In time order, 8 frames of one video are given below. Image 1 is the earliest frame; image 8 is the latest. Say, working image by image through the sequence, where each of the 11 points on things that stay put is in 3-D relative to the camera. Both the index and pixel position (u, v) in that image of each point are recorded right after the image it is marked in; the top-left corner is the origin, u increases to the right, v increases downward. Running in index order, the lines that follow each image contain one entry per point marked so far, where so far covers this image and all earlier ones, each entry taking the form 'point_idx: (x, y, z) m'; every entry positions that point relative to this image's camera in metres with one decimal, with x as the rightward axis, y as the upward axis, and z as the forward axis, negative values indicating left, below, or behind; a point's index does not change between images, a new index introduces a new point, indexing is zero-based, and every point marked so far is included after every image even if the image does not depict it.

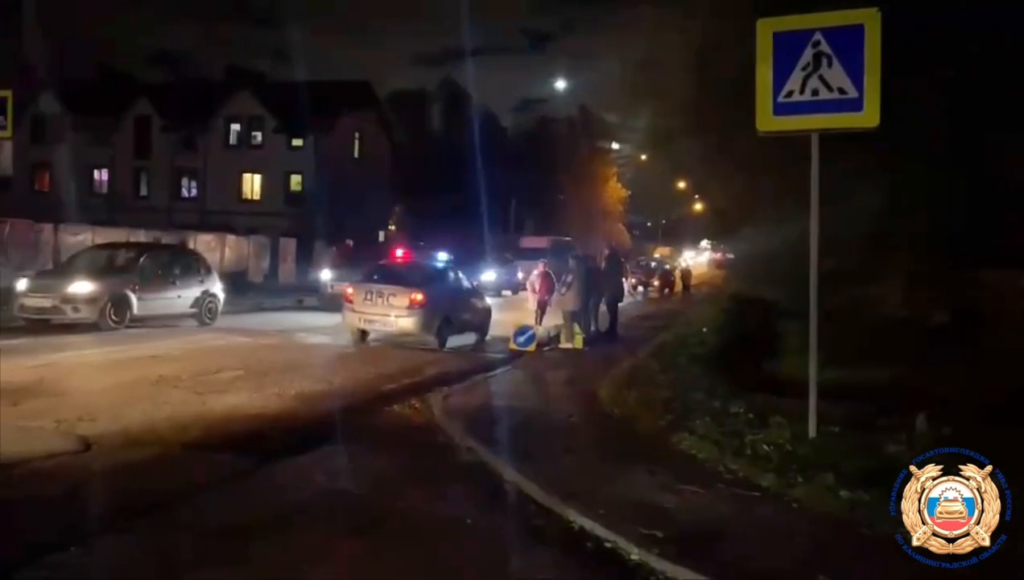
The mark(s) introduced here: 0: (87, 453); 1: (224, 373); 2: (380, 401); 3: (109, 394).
0: (-5.1, -2.0, +9.8) m
1: (-5.4, -1.6, +15.1) m
2: (-2.3, -1.9, +13.8) m
3: (-6.3, -1.6, +12.7) m
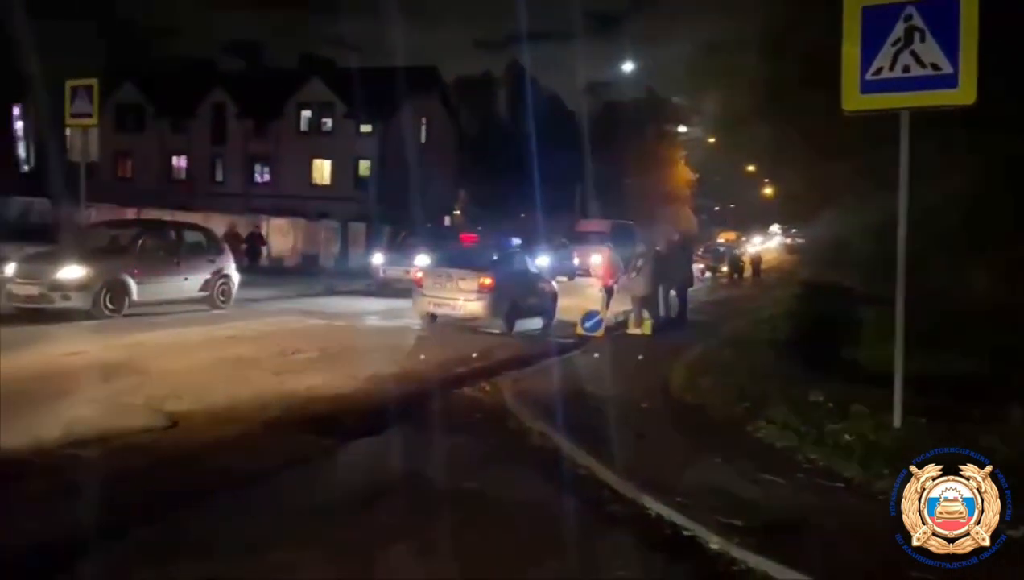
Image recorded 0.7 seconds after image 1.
0: (-4.3, -1.7, +10.1) m
1: (-4.0, -1.2, +15.4) m
2: (-1.1, -1.6, +13.9) m
3: (-5.2, -1.3, +13.1) m
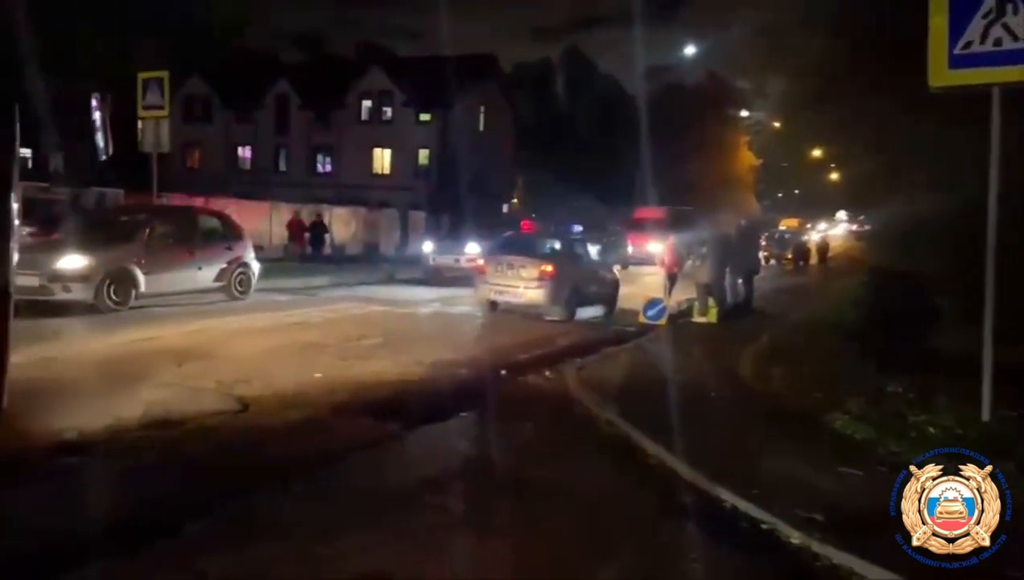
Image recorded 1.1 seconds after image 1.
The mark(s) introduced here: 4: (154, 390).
0: (-3.4, -1.6, +10.3) m
1: (-2.8, -1.0, +15.6) m
2: (0.0, -1.4, +13.9) m
3: (-4.1, -1.1, +13.3) m
4: (-4.9, -1.4, +11.0) m
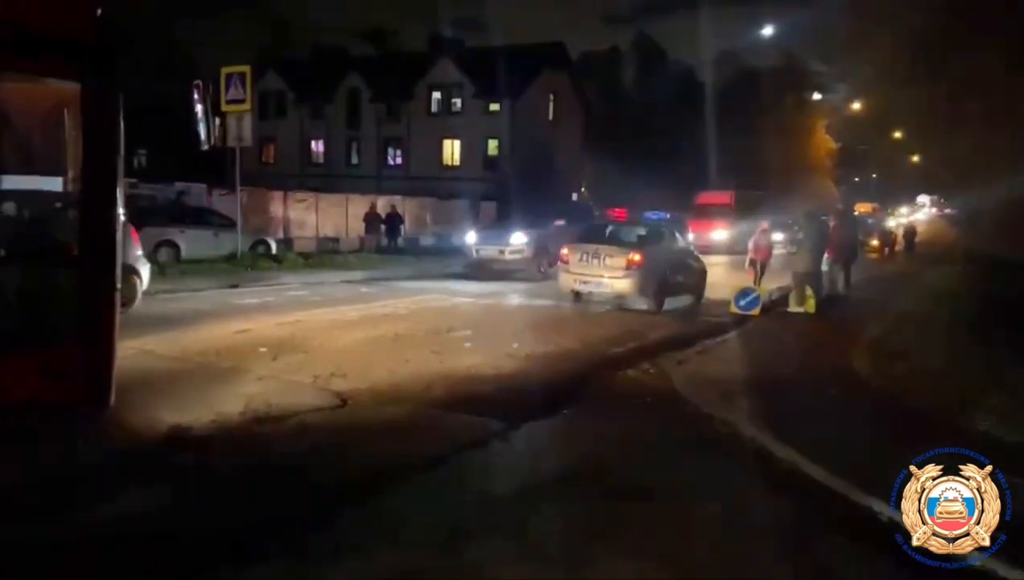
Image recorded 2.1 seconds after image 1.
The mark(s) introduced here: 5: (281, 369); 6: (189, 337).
0: (-2.1, -1.5, +10.0) m
1: (-1.1, -0.8, +15.2) m
2: (+1.6, -1.2, +13.3) m
3: (-2.6, -1.0, +13.1) m
4: (-3.5, -1.3, +10.8) m
5: (-3.4, -1.2, +11.7) m
6: (-5.5, -0.8, +13.7) m
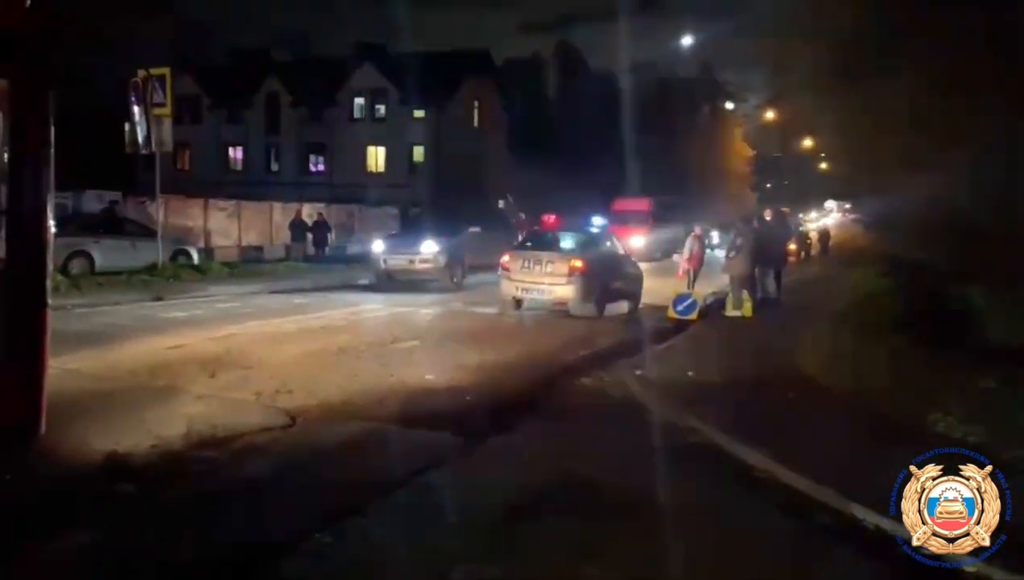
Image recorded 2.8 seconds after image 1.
0: (-2.6, -1.6, +9.4) m
1: (-2.0, -1.0, +14.7) m
2: (+0.9, -1.3, +13.0) m
3: (-3.3, -1.2, +12.5) m
4: (-4.0, -1.4, +10.1) m
5: (-4.0, -1.3, +11.0) m
6: (-6.3, -1.0, +12.8) m
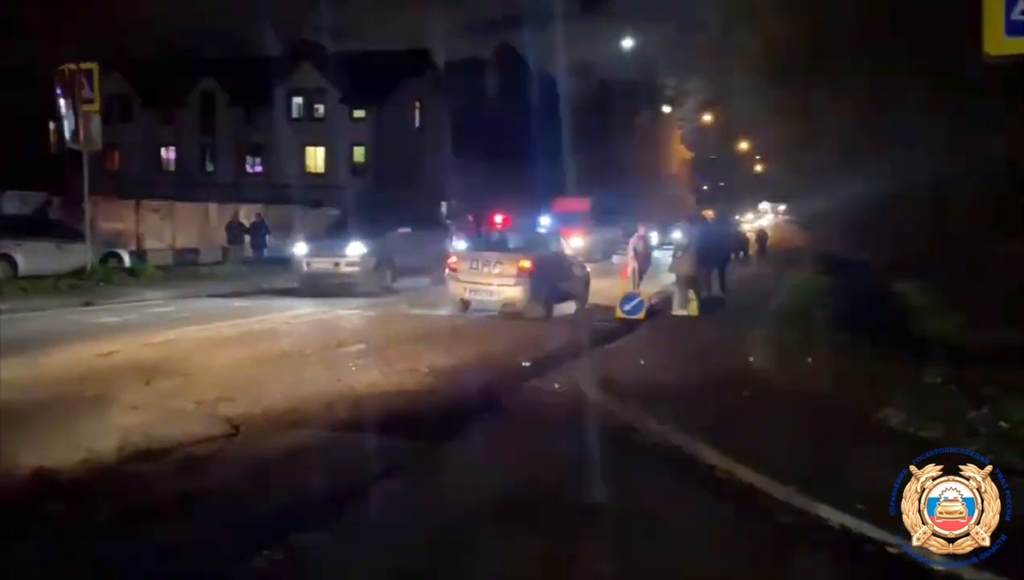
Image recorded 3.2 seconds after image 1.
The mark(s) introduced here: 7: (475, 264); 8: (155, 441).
0: (-3.1, -1.6, +9.0) m
1: (-2.9, -1.0, +14.3) m
2: (+0.1, -1.3, +12.8) m
3: (-4.0, -1.2, +11.9) m
4: (-4.6, -1.5, +9.5) m
5: (-4.6, -1.4, +10.4) m
6: (-7.0, -1.1, +12.1) m
7: (-0.9, +0.7, +20.0) m
8: (-3.8, -1.6, +8.6) m
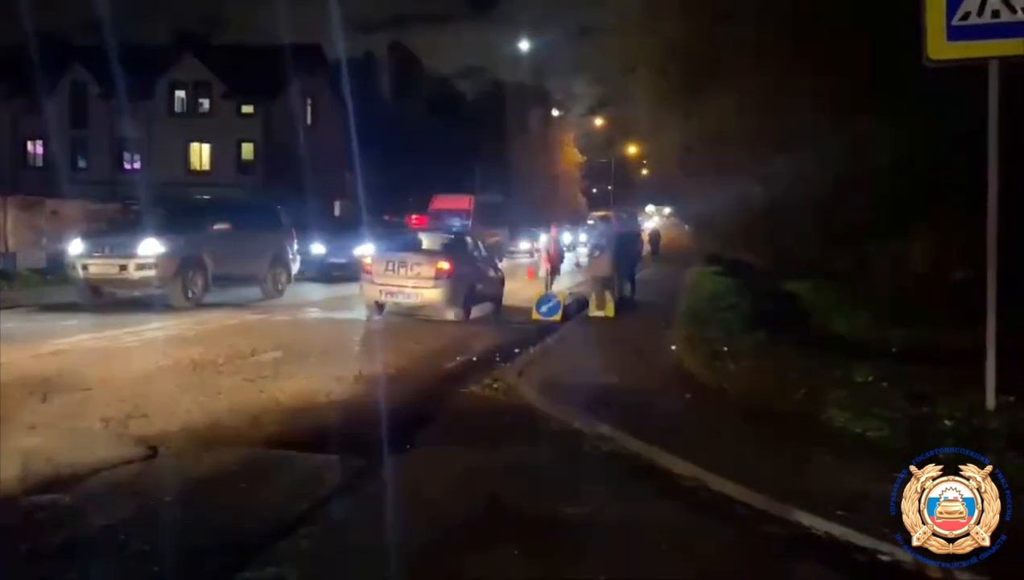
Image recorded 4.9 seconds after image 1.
0: (-3.5, -1.7, +8.0) m
1: (-4.1, -1.1, +13.3) m
2: (-0.9, -1.4, +12.3) m
3: (-4.9, -1.3, +10.9) m
4: (-5.1, -1.5, +8.4) m
5: (-5.3, -1.4, +9.3) m
6: (-7.9, -1.2, +10.6) m
7: (-2.9, +0.6, +19.2) m
8: (-4.2, -1.7, +7.6) m
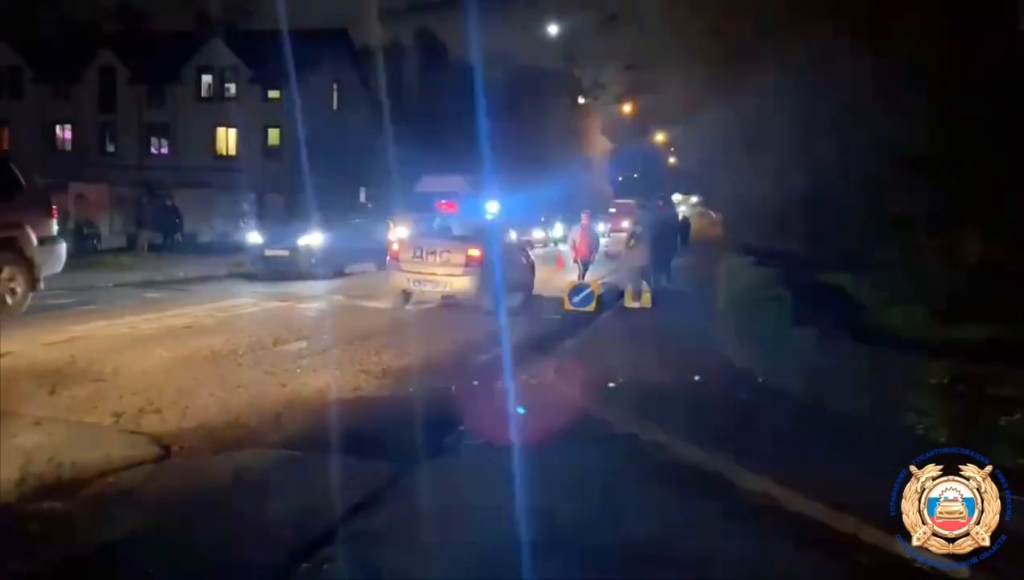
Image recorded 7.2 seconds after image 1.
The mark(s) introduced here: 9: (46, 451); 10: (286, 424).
0: (-3.1, -1.5, +7.4) m
1: (-3.5, -0.9, +12.6) m
2: (-0.4, -1.2, +11.5) m
3: (-4.4, -1.1, +10.2) m
4: (-4.7, -1.4, +7.8) m
5: (-4.8, -1.3, +8.7) m
6: (-7.4, -1.0, +10.0) m
7: (-2.1, +0.9, +18.5) m
8: (-3.8, -1.5, +6.9) m
9: (-4.2, -1.5, +7.3) m
10: (-2.4, -1.4, +8.6) m
